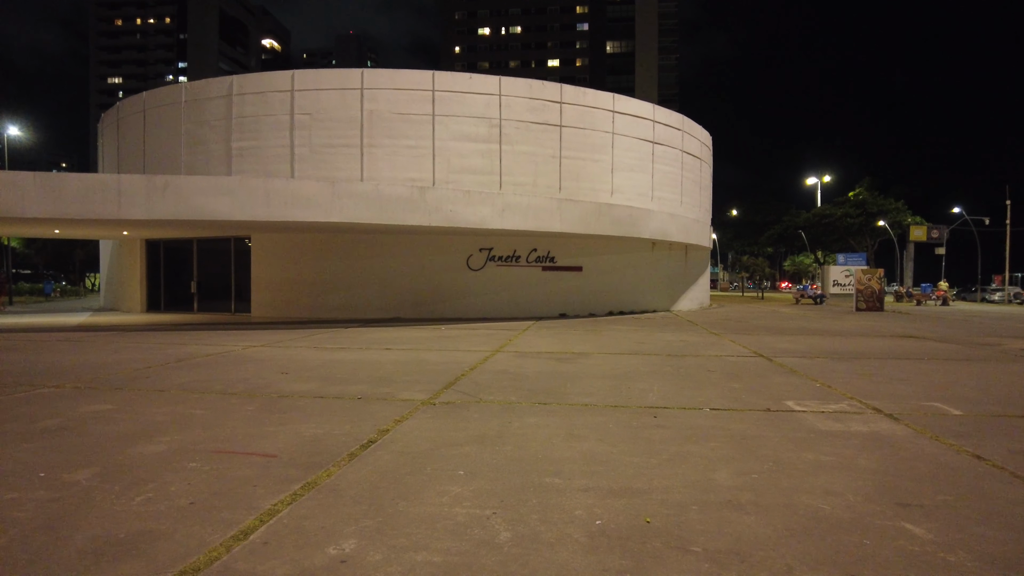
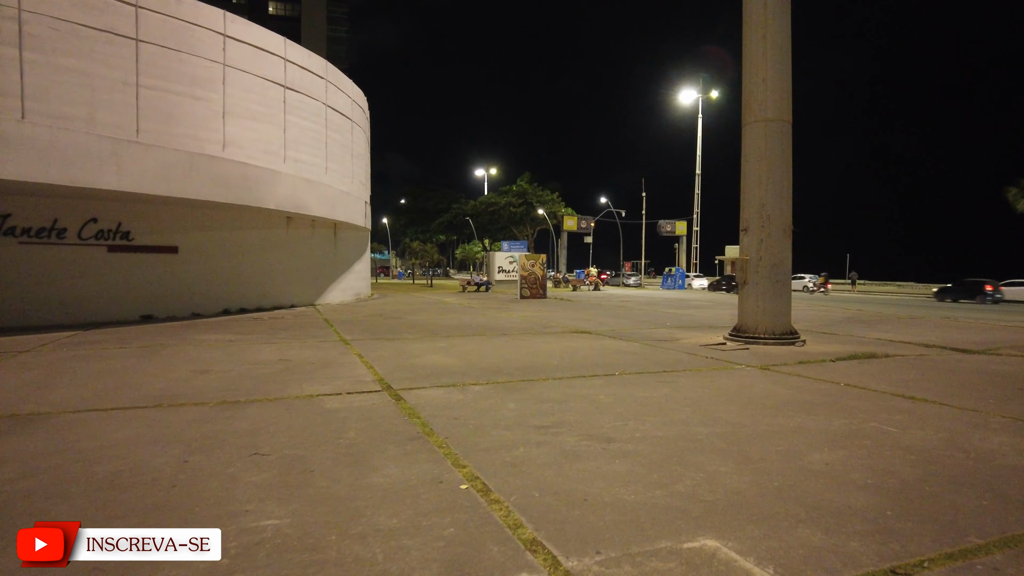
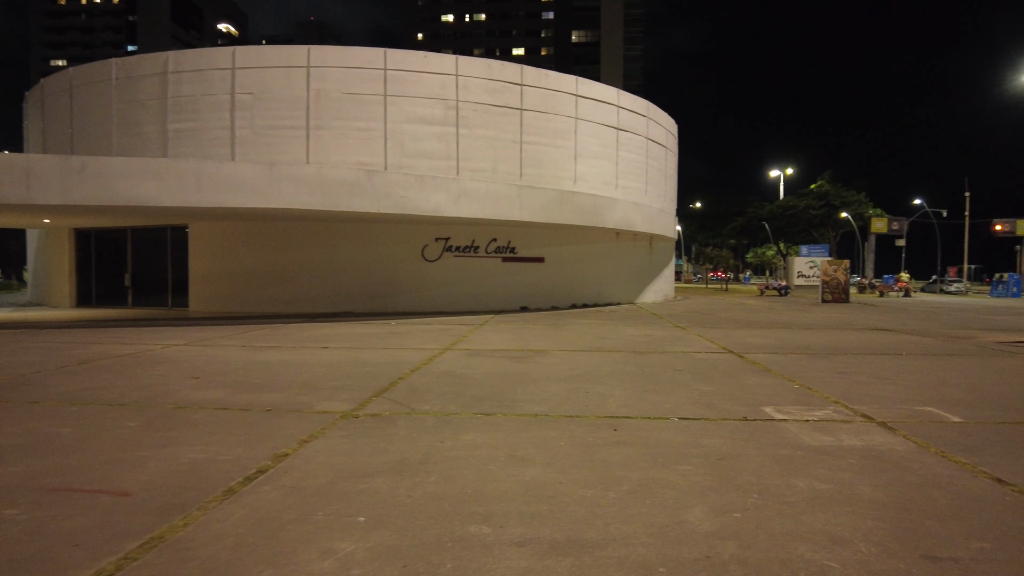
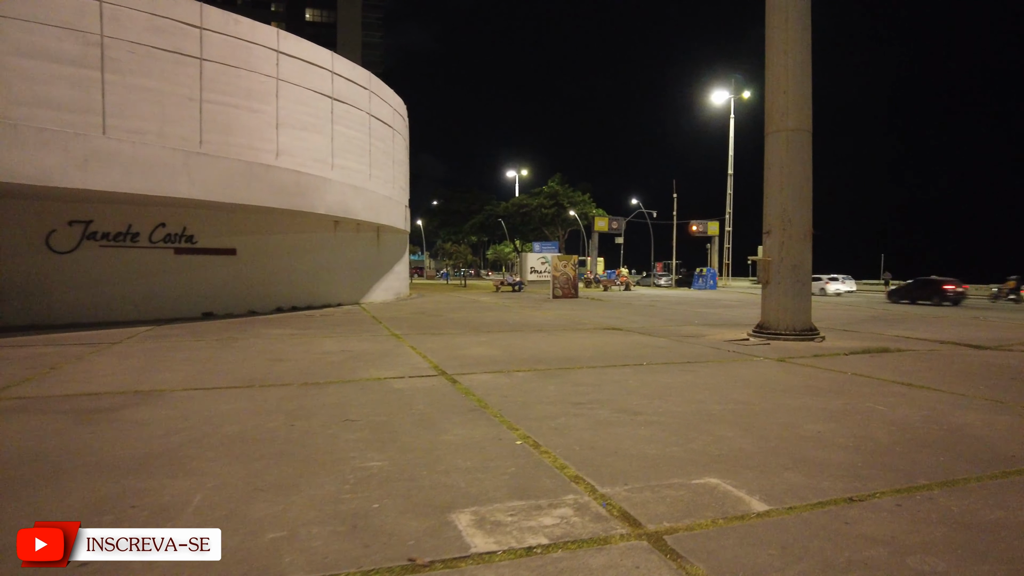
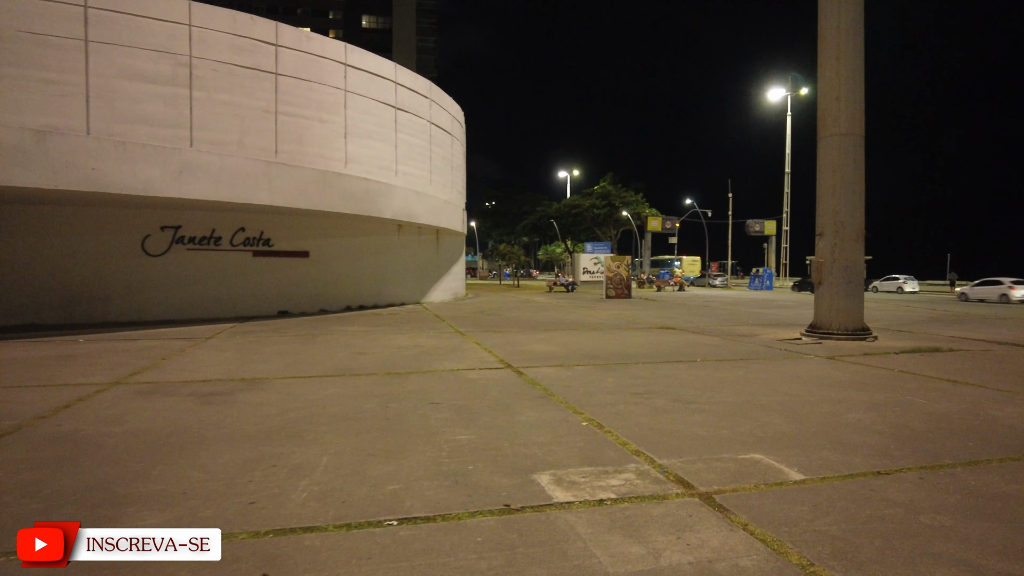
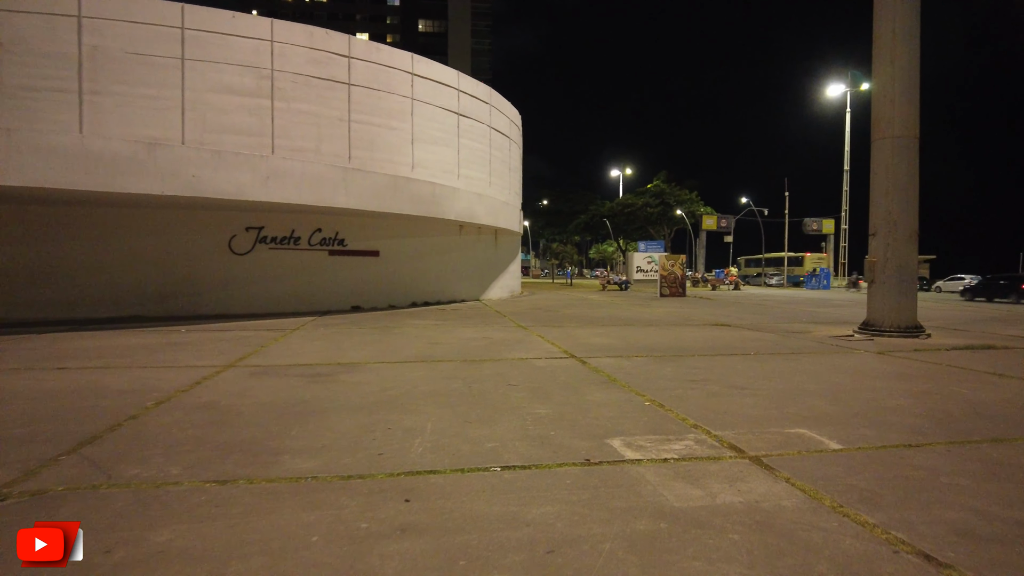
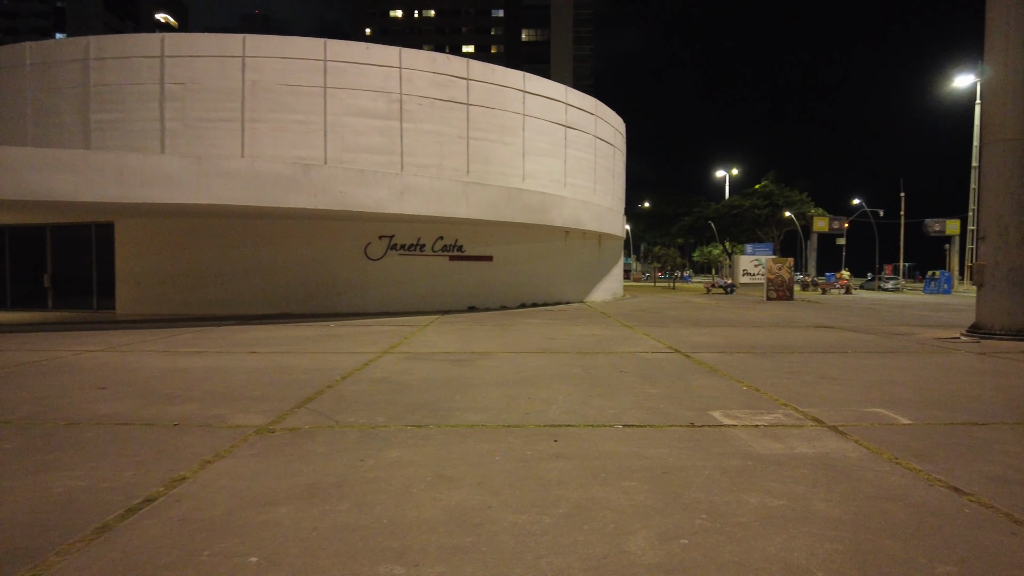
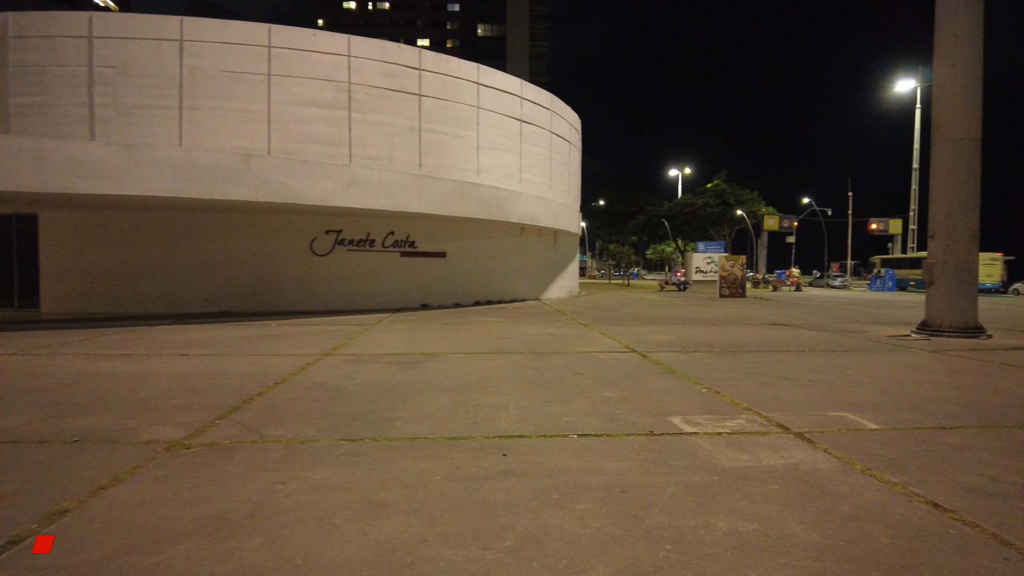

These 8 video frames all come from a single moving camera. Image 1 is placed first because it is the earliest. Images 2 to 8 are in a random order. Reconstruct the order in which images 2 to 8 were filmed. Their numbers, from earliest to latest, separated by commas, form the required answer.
3, 7, 8, 6, 5, 4, 2
